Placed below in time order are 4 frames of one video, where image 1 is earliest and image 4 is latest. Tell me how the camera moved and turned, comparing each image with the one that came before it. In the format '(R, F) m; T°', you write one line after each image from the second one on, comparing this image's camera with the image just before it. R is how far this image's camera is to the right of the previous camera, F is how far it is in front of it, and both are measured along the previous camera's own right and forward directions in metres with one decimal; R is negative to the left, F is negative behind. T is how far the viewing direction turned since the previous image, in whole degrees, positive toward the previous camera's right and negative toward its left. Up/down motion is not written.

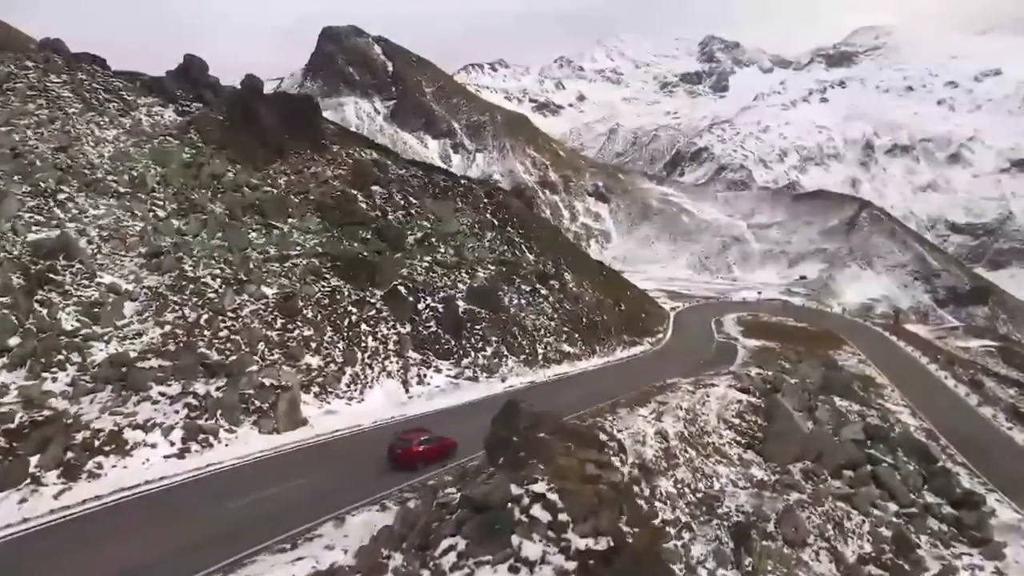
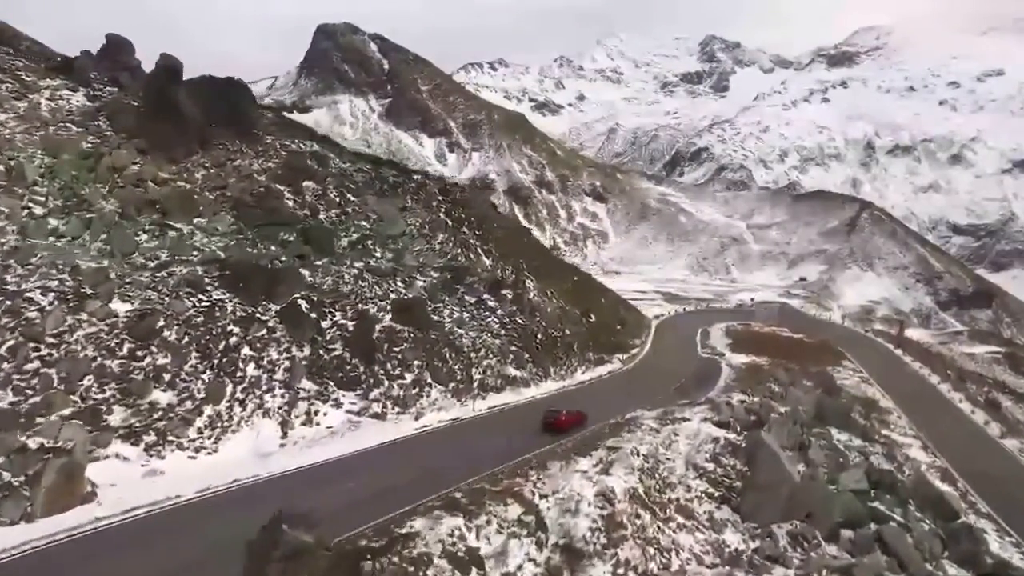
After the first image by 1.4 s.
(+2.9, +5.1) m; 0°
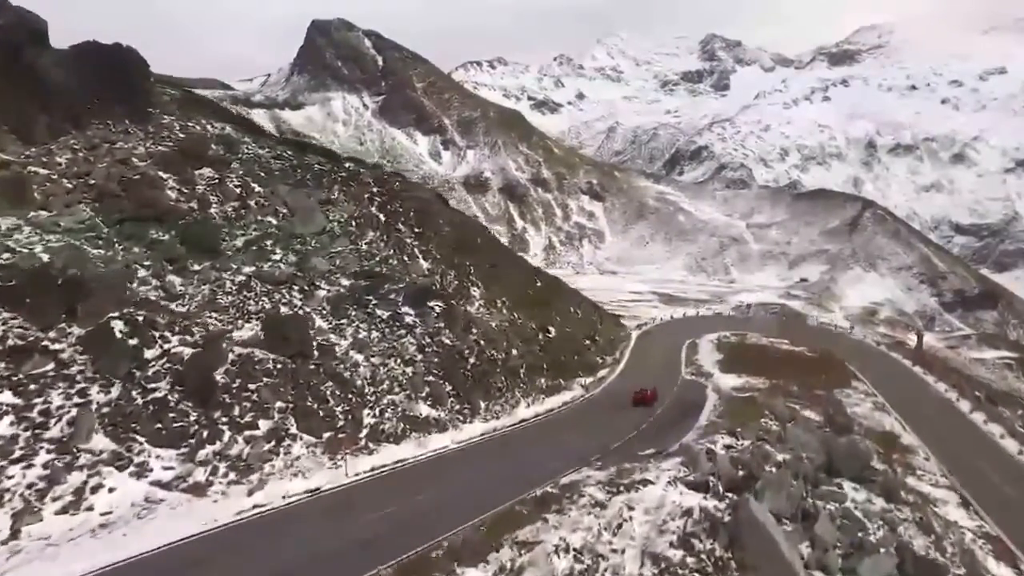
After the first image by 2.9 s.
(+3.0, +6.5) m; 0°
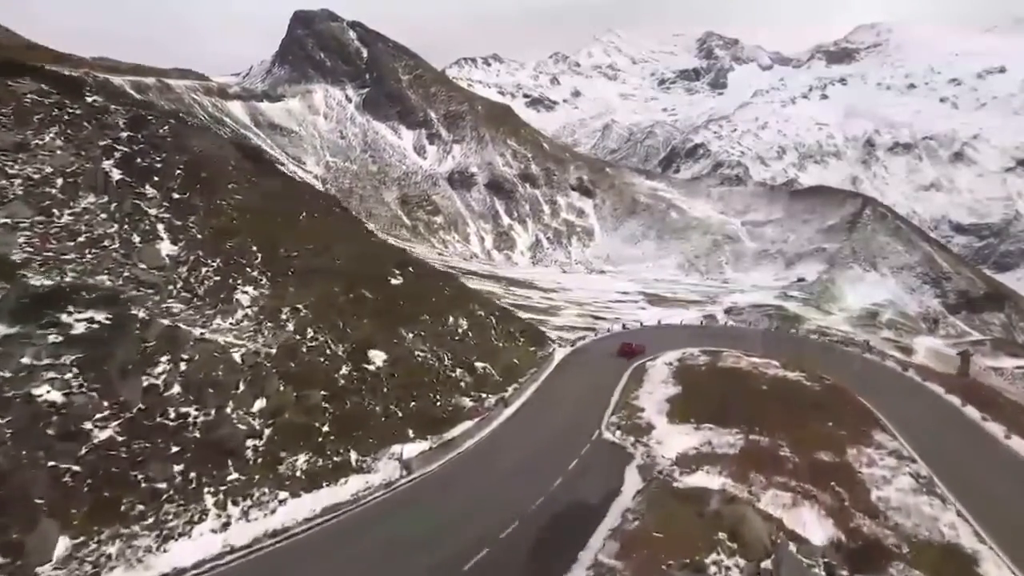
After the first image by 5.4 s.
(+6.1, +12.5) m; 0°
